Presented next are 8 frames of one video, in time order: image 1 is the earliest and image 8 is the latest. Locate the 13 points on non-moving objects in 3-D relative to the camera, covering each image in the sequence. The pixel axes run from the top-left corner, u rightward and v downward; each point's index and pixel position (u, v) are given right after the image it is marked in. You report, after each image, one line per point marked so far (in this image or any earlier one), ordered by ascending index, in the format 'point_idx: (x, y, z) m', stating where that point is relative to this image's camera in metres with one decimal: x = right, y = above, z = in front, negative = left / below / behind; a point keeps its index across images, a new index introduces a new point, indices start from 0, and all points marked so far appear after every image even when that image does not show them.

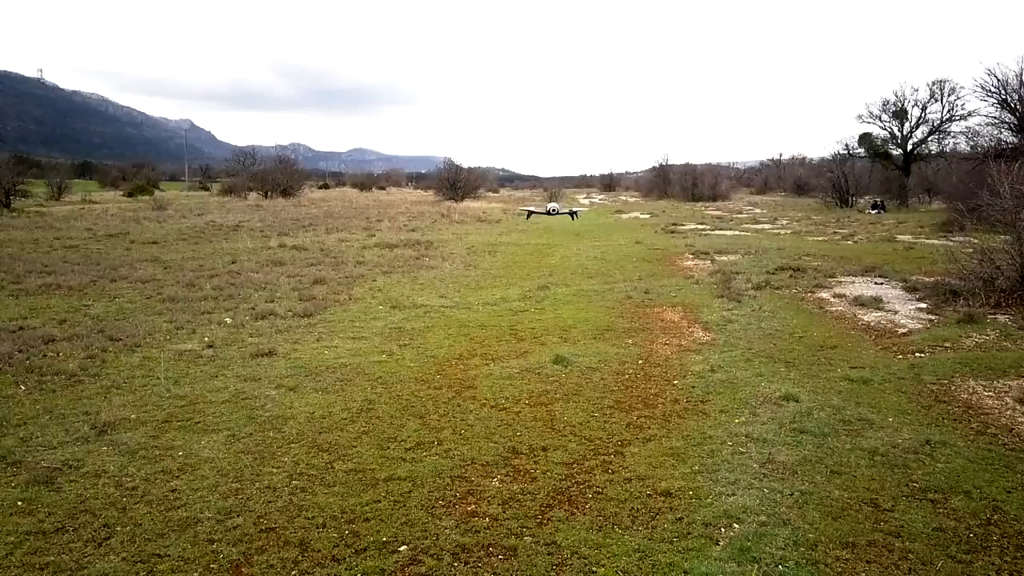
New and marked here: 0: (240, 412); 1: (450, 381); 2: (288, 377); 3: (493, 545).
0: (-3.9, -1.8, +8.1) m
1: (-1.0, -1.6, +9.6) m
2: (-3.8, -1.5, +9.6) m
3: (-0.2, -2.4, +5.2) m
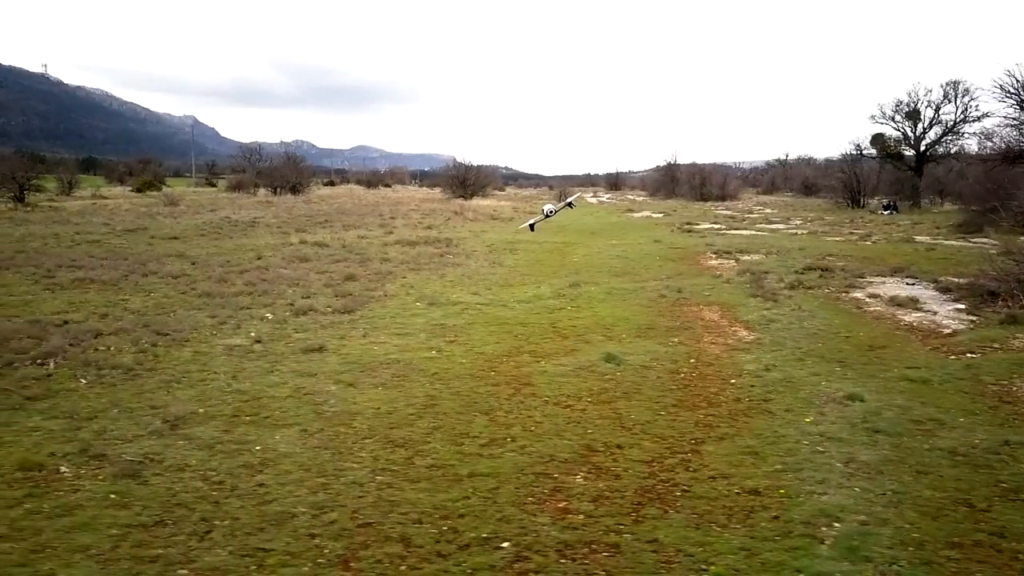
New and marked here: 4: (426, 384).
0: (-2.9, -1.7, +8.1) m
1: (-0.1, -1.5, +9.6) m
2: (-2.8, -1.4, +9.6) m
3: (+0.8, -2.4, +5.2) m
4: (-1.4, -1.6, +9.2) m
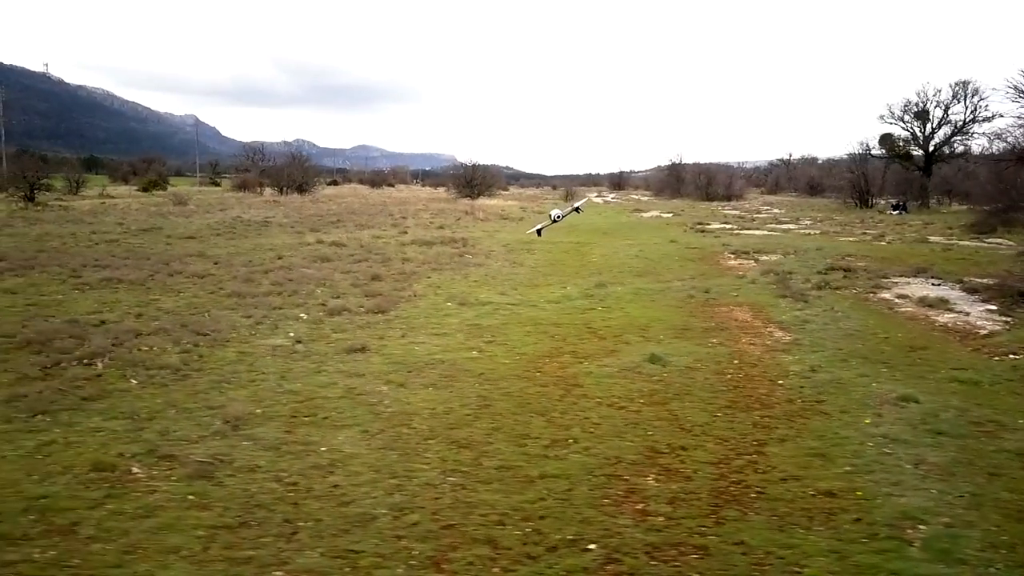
0: (-2.1, -1.7, +8.1) m
1: (+0.7, -1.5, +9.6) m
2: (-2.0, -1.4, +9.6) m
3: (+1.6, -2.4, +5.2) m
4: (-0.6, -1.6, +9.2) m
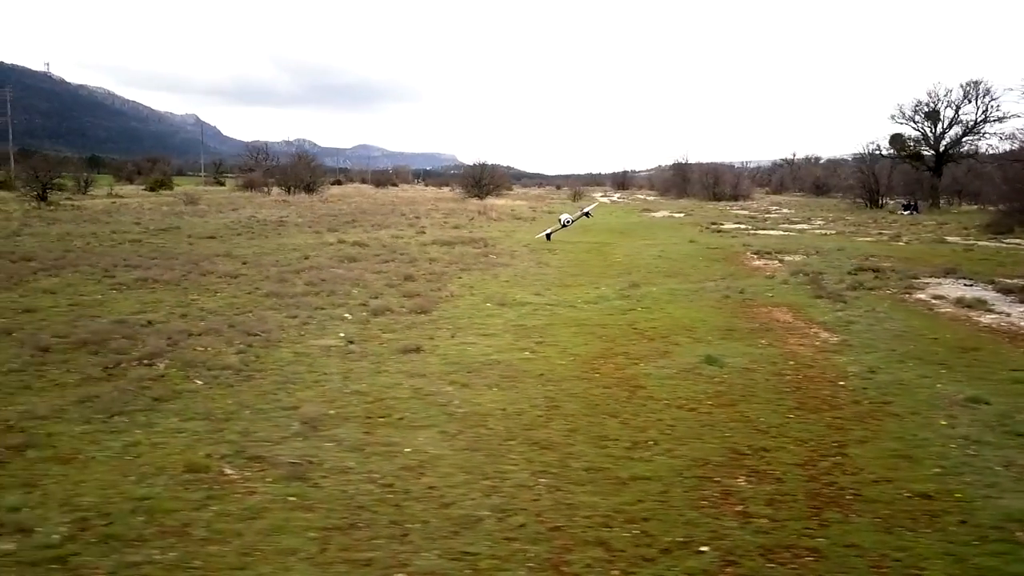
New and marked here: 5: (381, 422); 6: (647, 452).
0: (-1.1, -1.7, +8.1) m
1: (+1.8, -1.6, +9.6) m
2: (-1.0, -1.5, +9.6) m
3: (+2.6, -2.4, +5.2) m
4: (+0.4, -1.6, +9.2) m
5: (-1.8, -1.8, +7.6) m
6: (+1.7, -2.0, +7.0) m
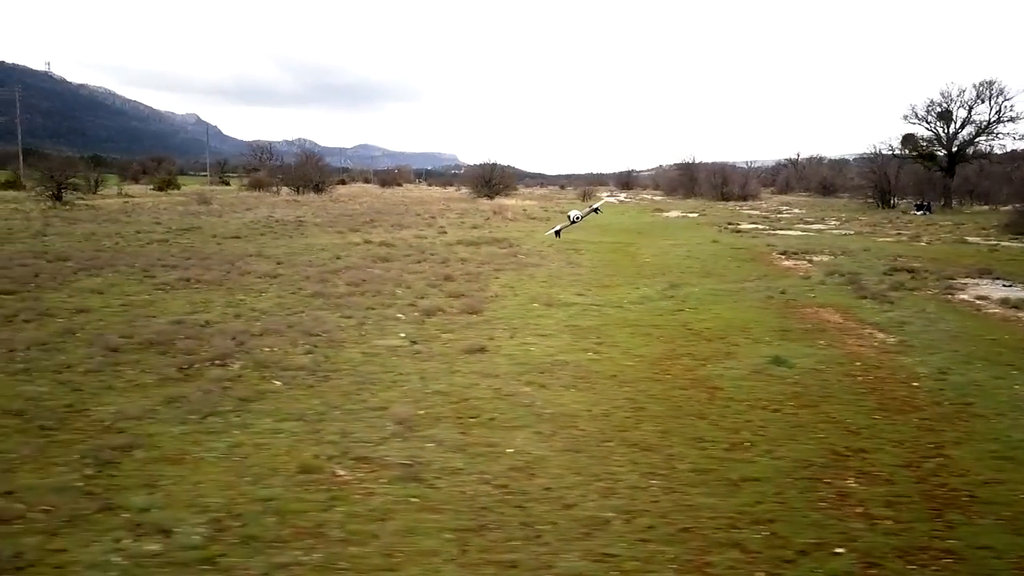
0: (+0.1, -1.7, +8.1) m
1: (+3.0, -1.6, +9.6) m
2: (+0.2, -1.5, +9.6) m
3: (+3.8, -2.4, +5.2) m
4: (+1.7, -1.6, +9.2) m
5: (-0.5, -1.8, +7.6) m
6: (+2.9, -2.1, +7.0) m
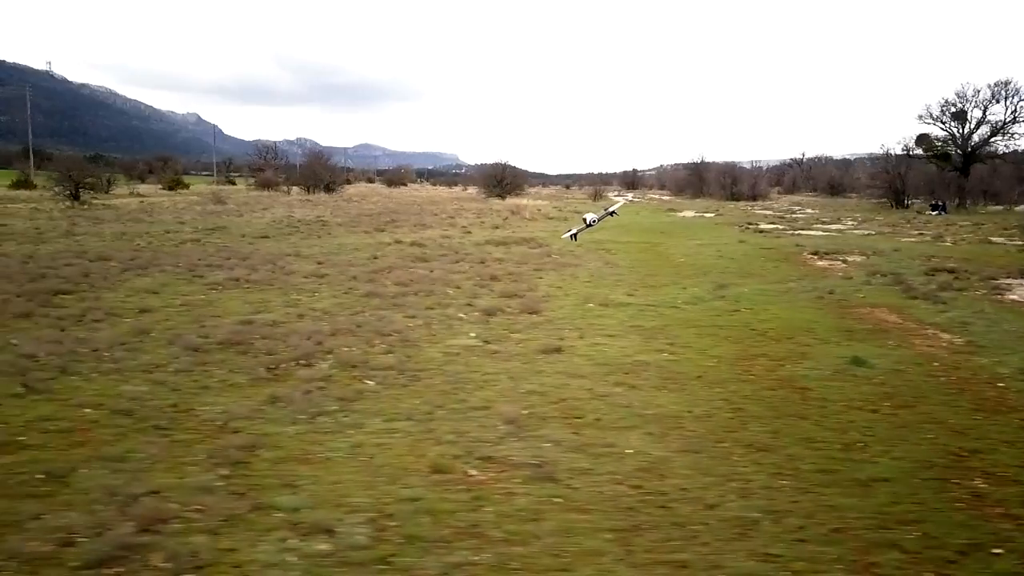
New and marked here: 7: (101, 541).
0: (+1.6, -1.8, +8.1) m
1: (+4.5, -1.6, +9.6) m
2: (+1.7, -1.5, +9.6) m
3: (+5.3, -2.4, +5.2) m
4: (+3.1, -1.6, +9.2) m
5: (+0.9, -1.8, +7.6) m
6: (+4.4, -2.1, +7.0) m
7: (-3.6, -2.2, +4.9) m
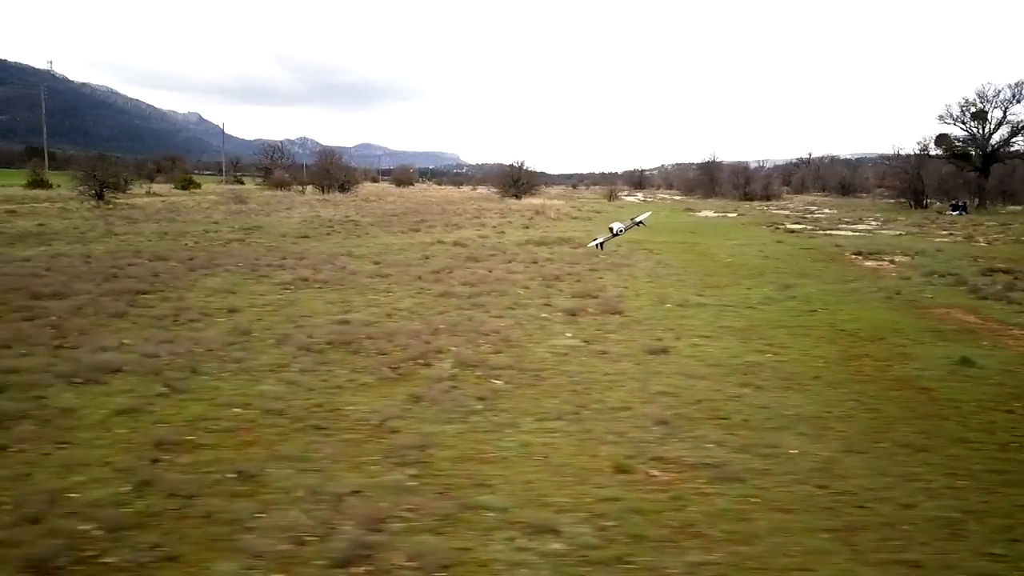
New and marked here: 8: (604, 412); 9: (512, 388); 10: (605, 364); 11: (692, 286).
0: (+3.6, -1.8, +8.2) m
1: (+6.5, -1.6, +9.6) m
2: (+3.7, -1.5, +9.6) m
3: (+7.3, -2.4, +5.2) m
4: (+5.2, -1.6, +9.2) m
5: (+2.9, -1.8, +7.7) m
6: (+6.4, -2.1, +7.0) m
7: (-1.5, -2.2, +4.9) m
8: (+1.3, -1.7, +7.8) m
9: (0.0, -1.6, +8.7) m
10: (+1.6, -1.4, +10.0) m
11: (+5.7, 0.0, +17.8) m
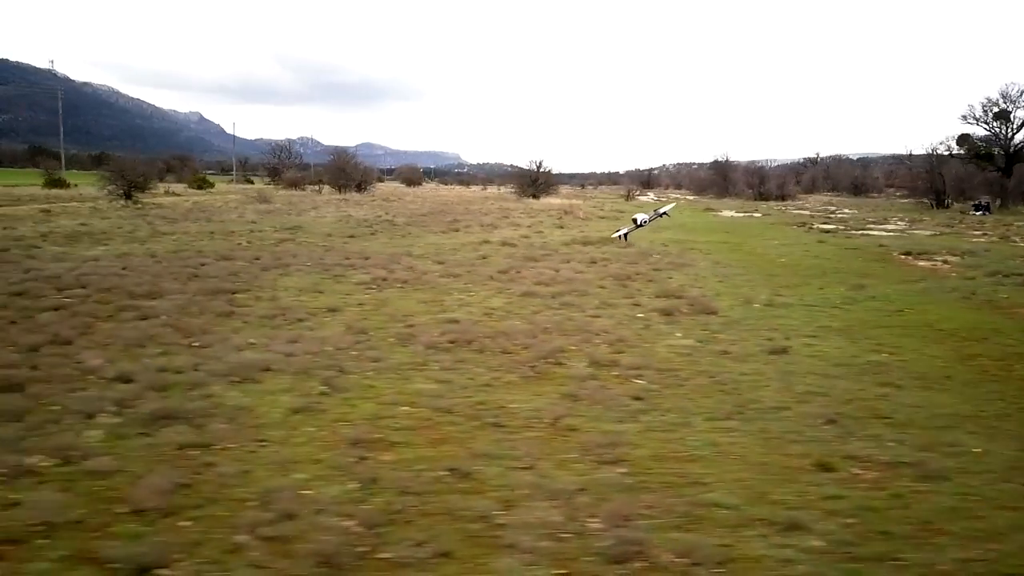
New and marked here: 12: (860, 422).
0: (+5.9, -1.8, +8.2) m
1: (+8.8, -1.6, +9.7) m
2: (+6.0, -1.5, +9.7) m
3: (+9.6, -2.4, +5.3) m
4: (+7.4, -1.6, +9.3) m
5: (+5.2, -1.8, +7.7) m
6: (+8.7, -2.1, +7.1) m
7: (+0.7, -2.2, +5.0) m
8: (+3.5, -1.7, +7.9) m
9: (+2.3, -1.6, +8.7) m
10: (+3.9, -1.3, +10.0) m
11: (+8.0, 0.0, +17.8) m
12: (+4.7, -1.8, +7.7) m
